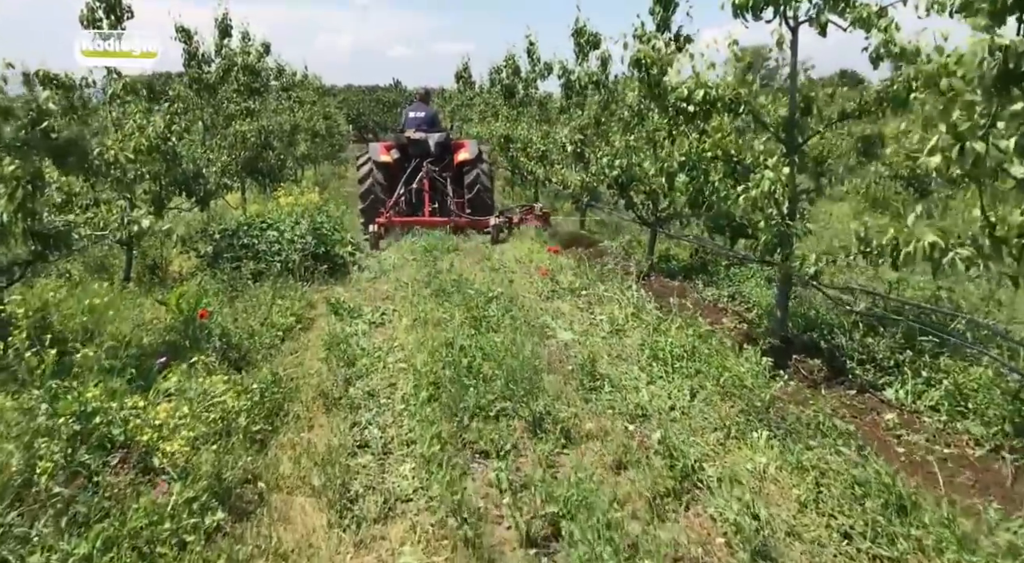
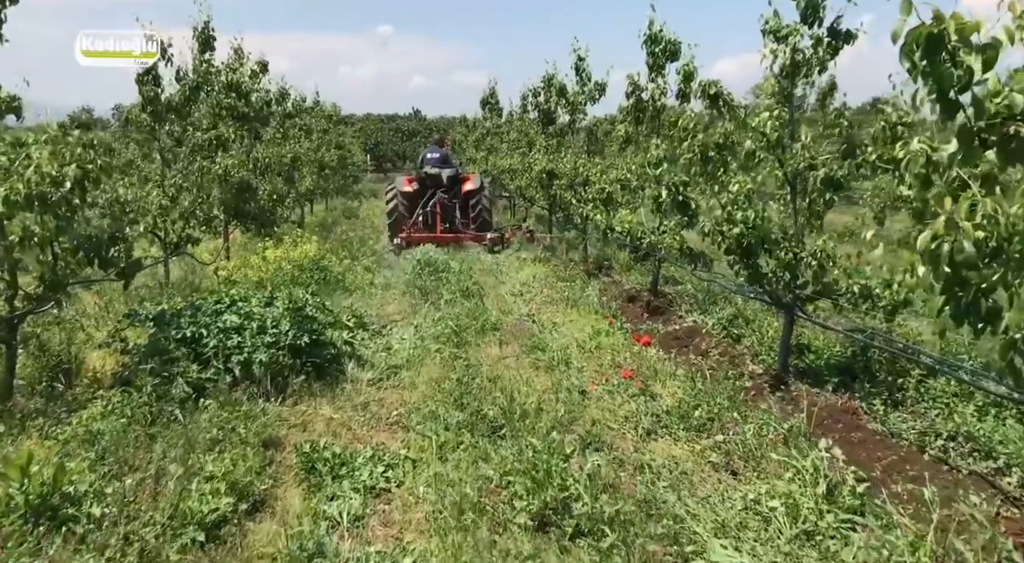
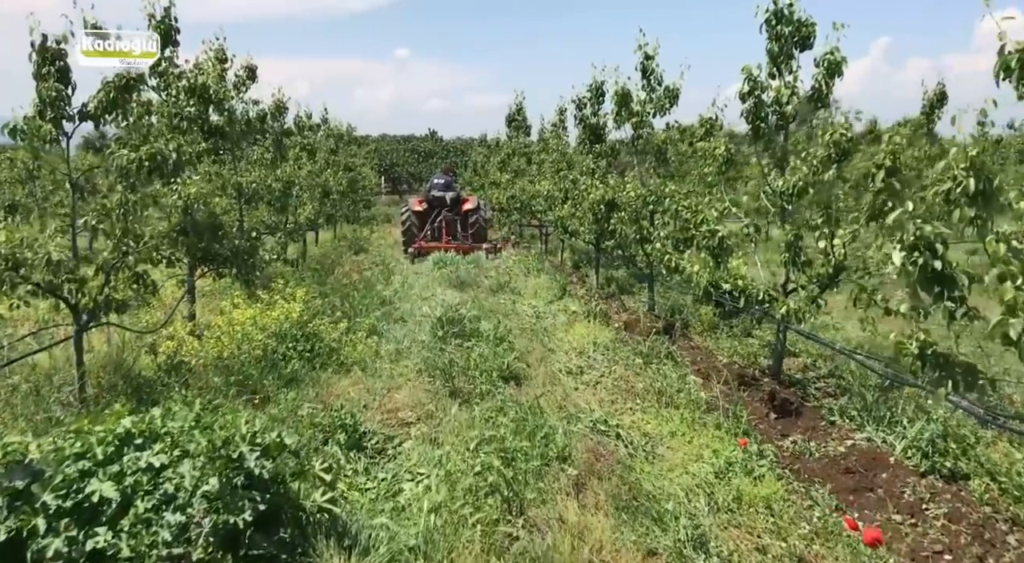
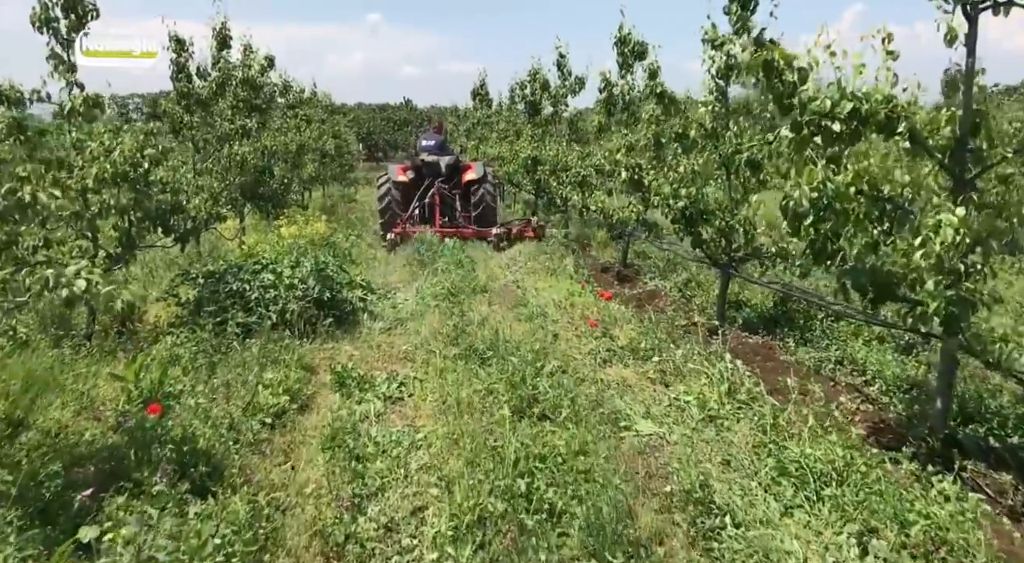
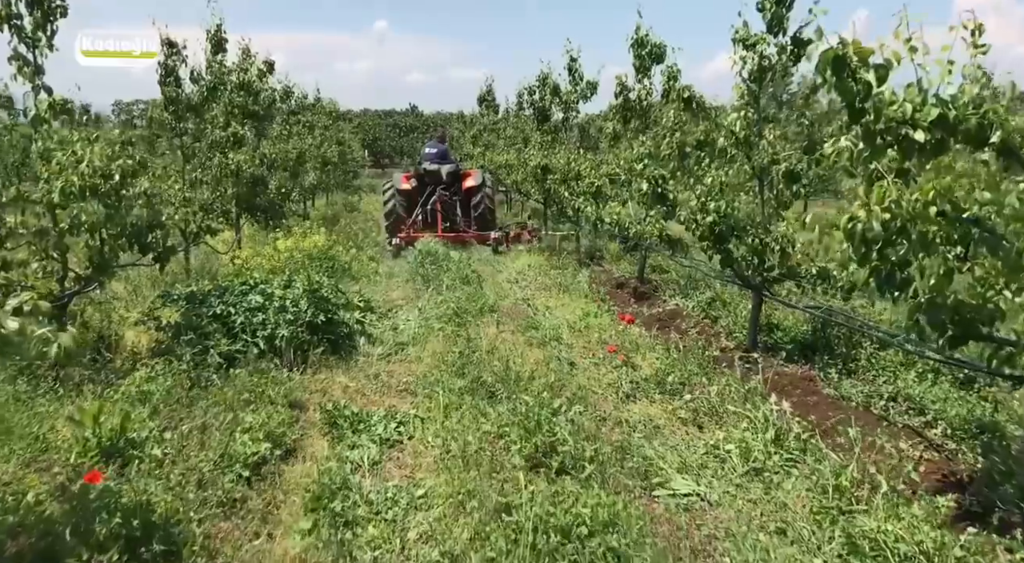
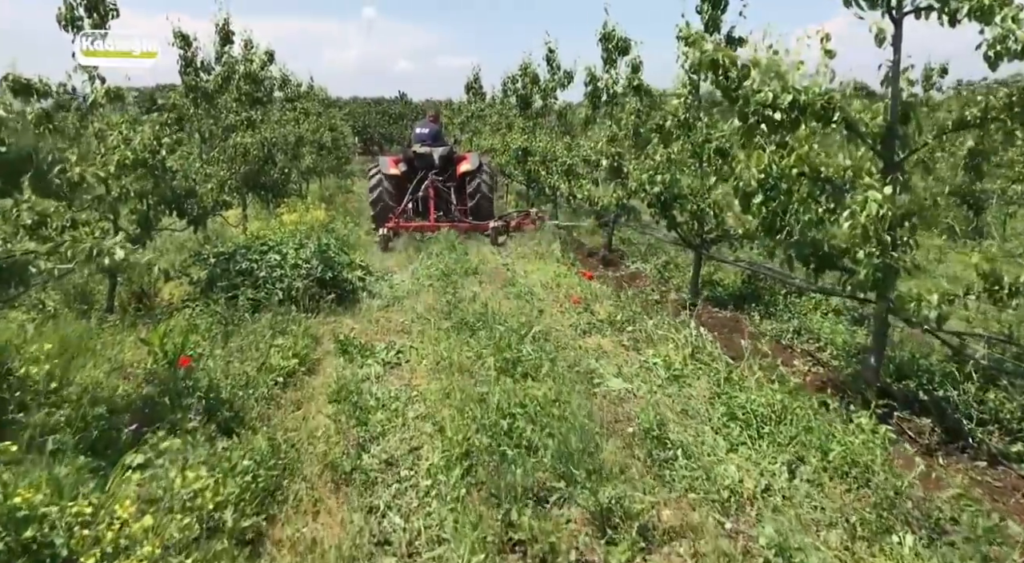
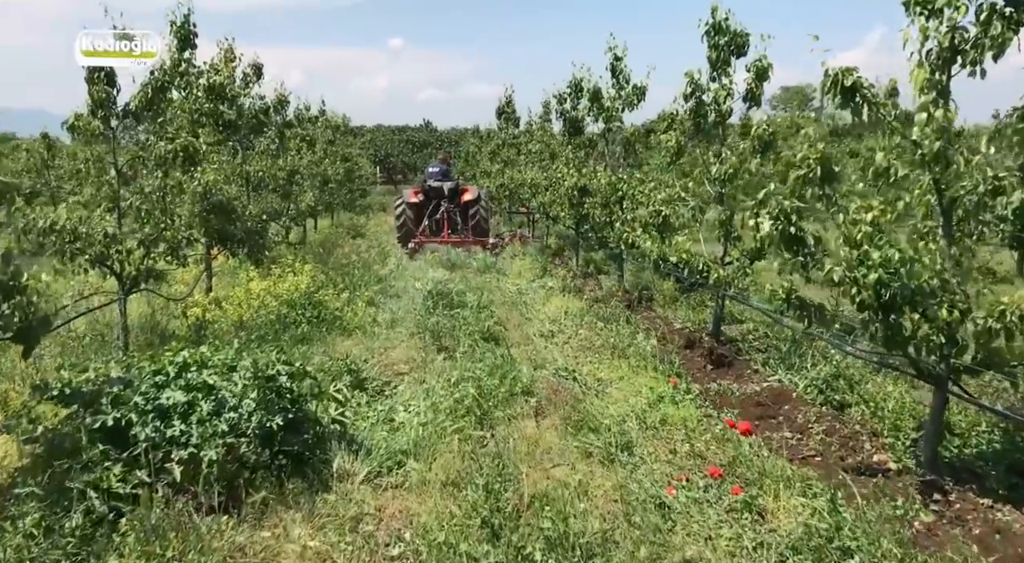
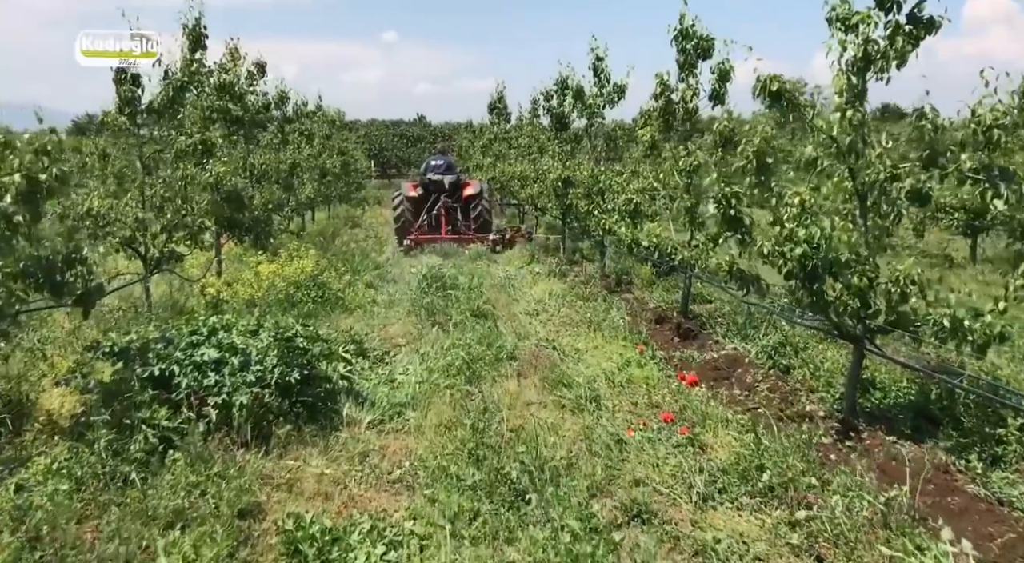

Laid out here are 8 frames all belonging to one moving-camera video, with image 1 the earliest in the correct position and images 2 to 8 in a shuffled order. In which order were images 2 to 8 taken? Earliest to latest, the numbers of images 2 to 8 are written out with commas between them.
6, 4, 5, 2, 8, 7, 3
